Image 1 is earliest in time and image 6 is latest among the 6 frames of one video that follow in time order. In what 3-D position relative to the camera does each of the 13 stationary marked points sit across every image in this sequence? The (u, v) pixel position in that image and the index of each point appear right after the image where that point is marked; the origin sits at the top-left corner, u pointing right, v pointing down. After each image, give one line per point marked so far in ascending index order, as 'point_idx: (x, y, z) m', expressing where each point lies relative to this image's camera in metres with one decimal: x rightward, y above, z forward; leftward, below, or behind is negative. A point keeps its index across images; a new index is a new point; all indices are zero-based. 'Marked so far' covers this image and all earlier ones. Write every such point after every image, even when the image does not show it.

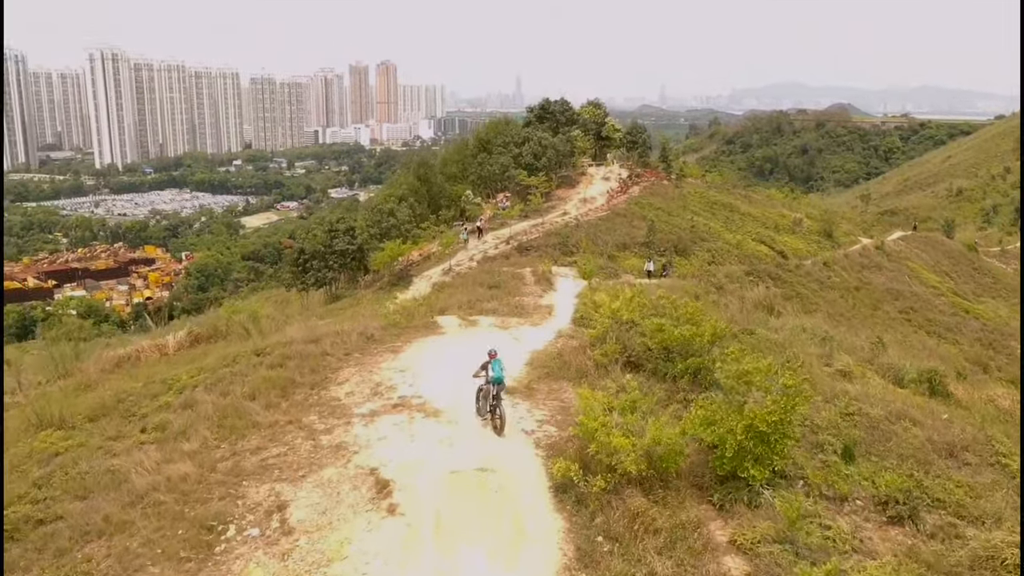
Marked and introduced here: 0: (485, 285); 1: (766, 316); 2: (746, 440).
0: (-0.5, +0.1, +17.4) m
1: (+5.3, -0.6, +18.2) m
2: (+2.0, -1.3, +7.4) m
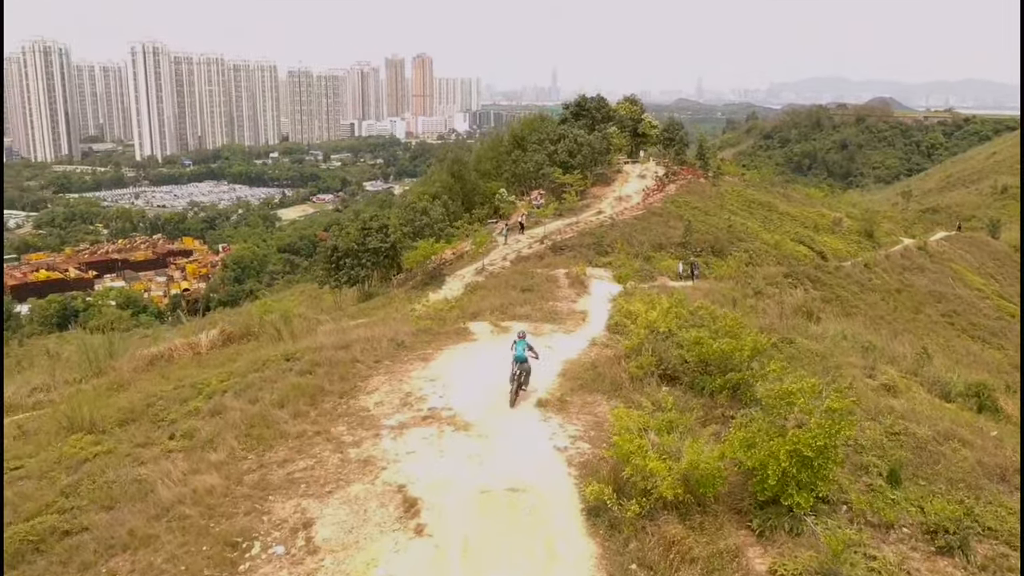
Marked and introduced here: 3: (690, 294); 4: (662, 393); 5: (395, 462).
0: (+0.1, 0.0, +17.2) m
1: (+5.9, -0.7, +17.7) m
2: (+2.2, -1.4, +7.1) m
3: (+3.6, -0.1, +18.0) m
4: (+1.6, -1.1, +9.4) m
5: (-1.1, -1.6, +8.2) m
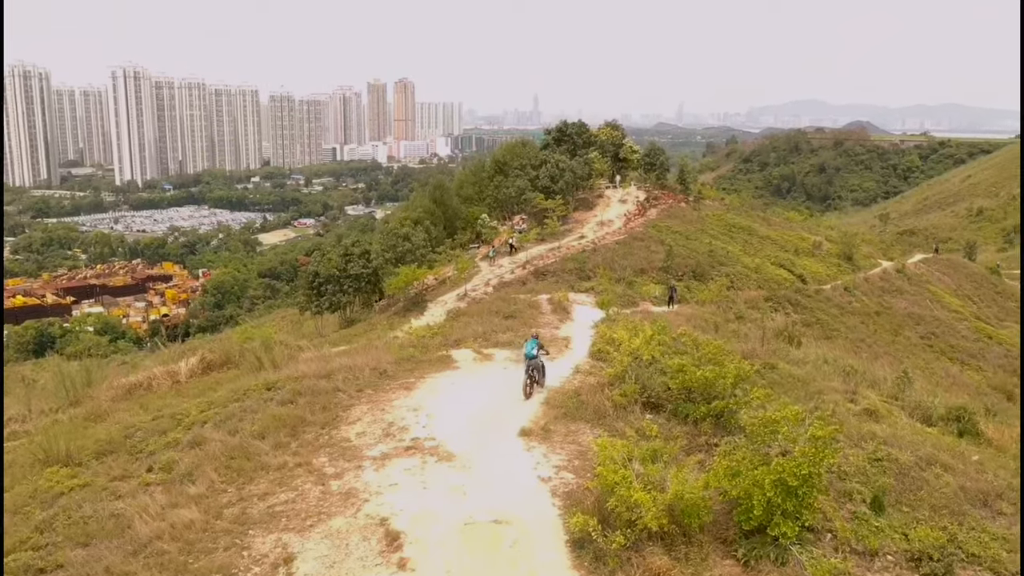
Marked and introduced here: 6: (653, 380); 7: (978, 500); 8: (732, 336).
0: (-0.2, -0.5, +17.2) m
1: (+5.6, -1.2, +17.8) m
2: (+2.1, -1.7, +7.0) m
3: (+3.3, -0.7, +18.0) m
4: (+1.4, -1.4, +9.4) m
5: (-1.2, -1.9, +8.1) m
6: (+1.6, -1.1, +10.2) m
7: (+4.8, -2.2, +9.0) m
8: (+4.3, -1.0, +17.2) m
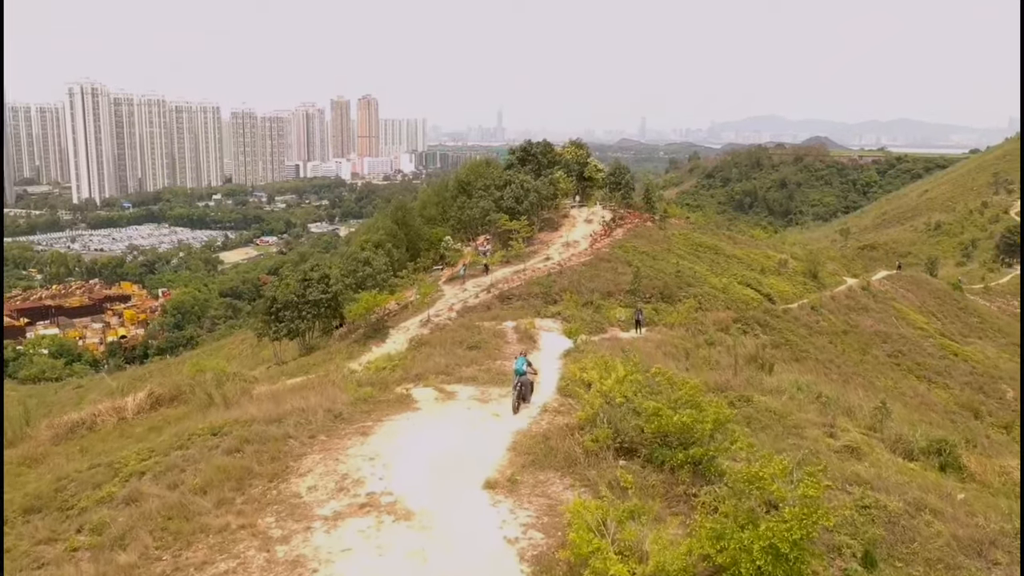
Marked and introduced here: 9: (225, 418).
0: (-0.9, -1.0, +16.5) m
1: (+4.9, -1.7, +17.3) m
2: (+1.8, -2.0, +6.4) m
3: (+2.6, -1.2, +17.4) m
4: (+1.1, -1.8, +8.8) m
5: (-1.5, -2.3, +7.4) m
6: (+1.2, -1.5, +9.6) m
7: (+4.4, -2.5, +8.5) m
8: (+3.6, -1.5, +16.6) m
9: (-3.9, -1.8, +12.1) m
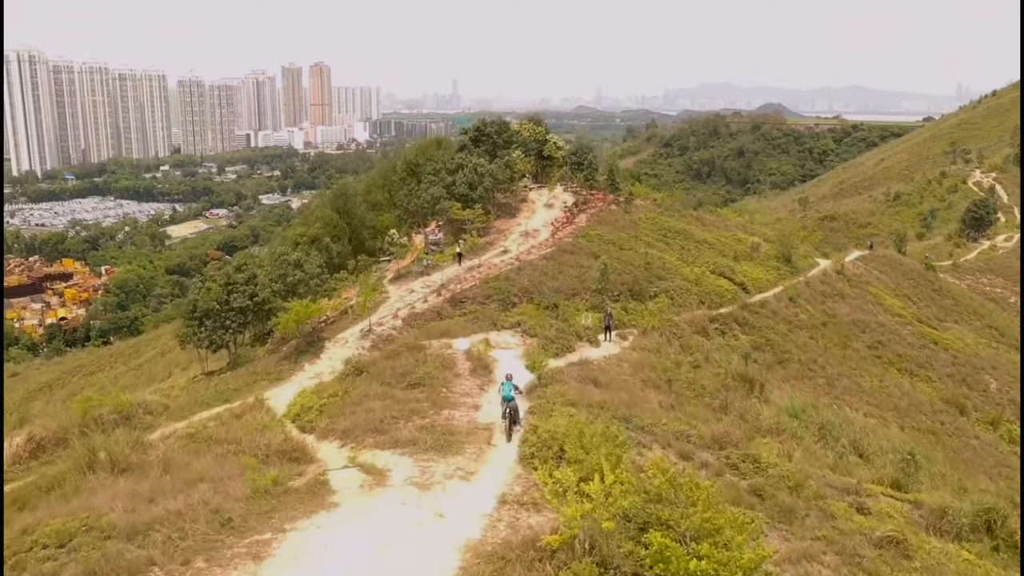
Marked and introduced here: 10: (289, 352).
0: (-1.6, -1.4, +13.7) m
1: (+4.1, -2.0, +14.9) m
2: (+1.6, -2.7, +3.9) m
3: (+1.8, -1.5, +14.9) m
4: (+0.7, -2.4, +6.2) m
5: (-1.9, -3.0, +4.7) m
6: (+0.8, -2.0, +7.0) m
7: (+4.1, -3.1, +6.1) m
8: (+2.8, -1.8, +14.1) m
9: (-4.5, -2.3, +9.3) m
10: (-5.0, -1.4, +19.6) m
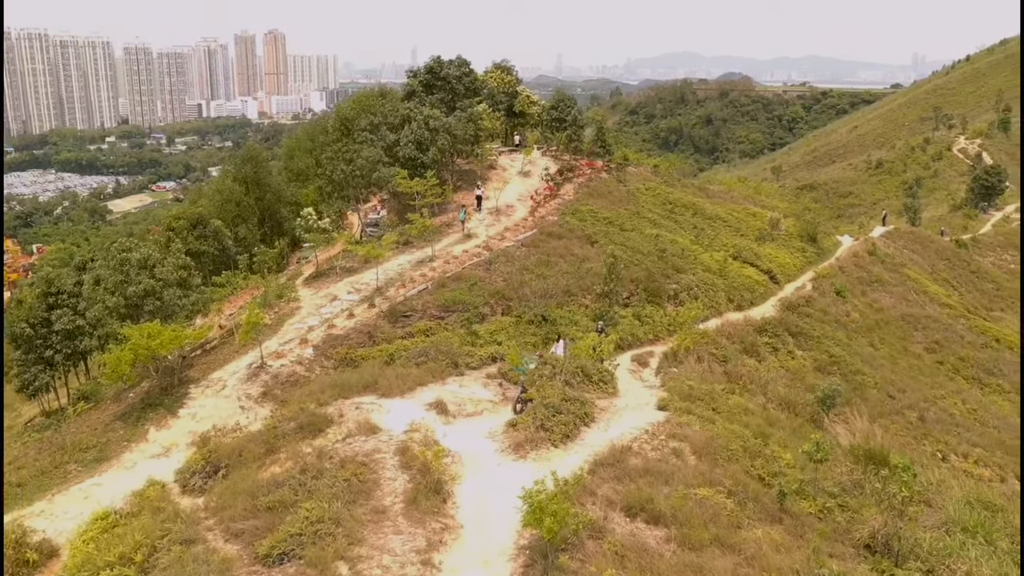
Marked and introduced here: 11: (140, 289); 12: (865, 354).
0: (-1.8, -1.8, +6.6) m
1: (+3.9, -2.2, +8.0) m
2: (+1.8, -3.3, -3.0) m
3: (+1.6, -1.8, +7.9) m
4: (+0.9, -3.0, -0.8) m
5: (-1.6, -3.7, -2.4) m
6: (+0.9, -2.6, 0.0) m
7: (+4.3, -3.7, -0.7) m
8: (+2.7, -2.1, +7.2) m
9: (-4.4, -2.9, +2.1) m
10: (-5.4, -1.6, +12.4) m
11: (-5.7, 0.0, +13.4) m
12: (+7.9, -1.5, +19.5) m
